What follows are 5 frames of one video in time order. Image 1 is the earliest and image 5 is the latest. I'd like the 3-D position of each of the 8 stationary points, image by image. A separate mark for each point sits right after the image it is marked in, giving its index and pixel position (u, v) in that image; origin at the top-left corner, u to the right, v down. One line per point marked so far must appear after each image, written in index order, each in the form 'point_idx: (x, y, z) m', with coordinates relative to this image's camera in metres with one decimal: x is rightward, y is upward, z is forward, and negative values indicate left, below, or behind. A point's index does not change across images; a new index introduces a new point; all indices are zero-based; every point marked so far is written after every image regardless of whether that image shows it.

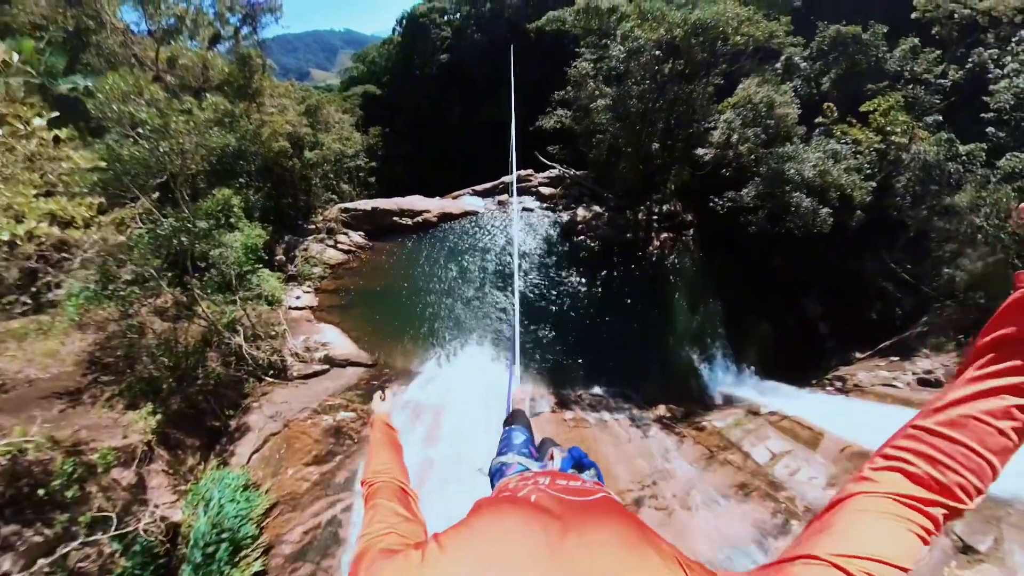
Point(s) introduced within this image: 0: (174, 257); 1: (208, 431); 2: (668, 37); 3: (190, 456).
0: (-2.2, +0.2, +7.1) m
1: (-2.0, -0.9, +7.2) m
2: (+1.3, +2.1, +8.9) m
3: (-2.0, -1.0, +6.8) m
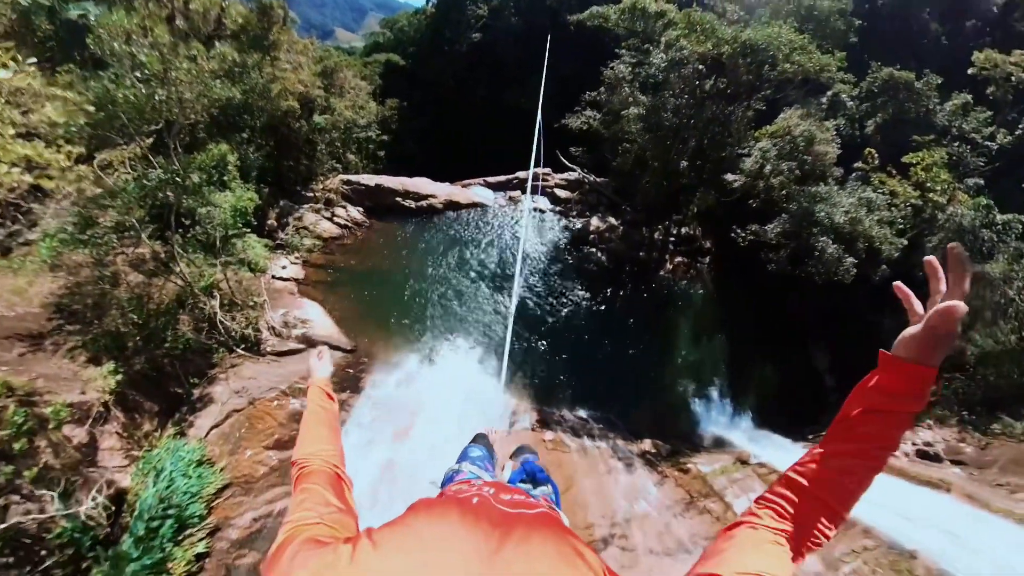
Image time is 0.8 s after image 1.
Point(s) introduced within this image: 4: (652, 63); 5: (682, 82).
0: (-2.2, +0.5, +6.6) m
1: (-2.1, -0.7, +6.7) m
2: (+1.6, +1.8, +8.4) m
3: (-2.2, -0.8, +6.4) m
4: (+1.1, +1.8, +8.8) m
5: (+1.3, +1.6, +8.3) m
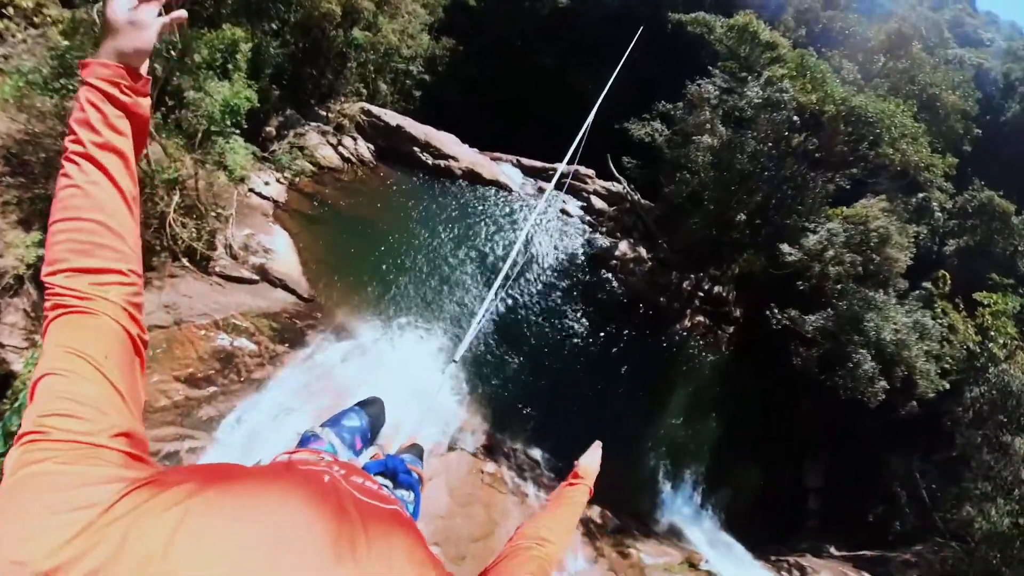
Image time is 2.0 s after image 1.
0: (-1.9, +1.0, +5.5) m
1: (-2.3, 0.0, +5.7) m
2: (+2.1, +1.2, +7.3) m
3: (-2.3, -0.1, +5.4) m
4: (+1.7, +1.4, +7.7) m
5: (+1.7, +1.1, +7.2) m
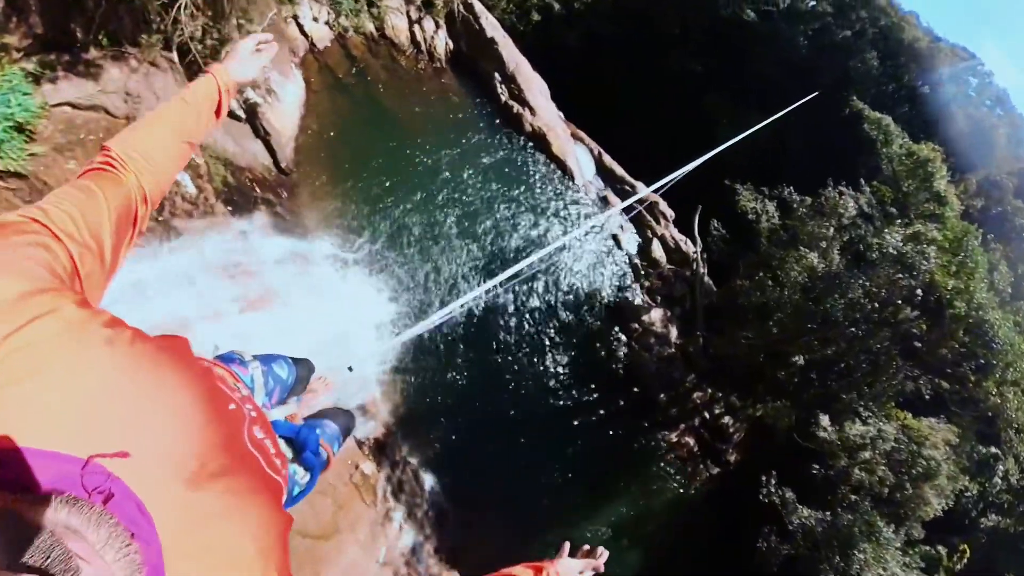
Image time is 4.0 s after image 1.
0: (-1.1, +1.8, +4.1) m
1: (-2.0, +1.0, +4.4) m
2: (+2.4, -0.1, +5.9) m
3: (-2.0, +1.0, +4.0) m
4: (+2.2, +0.3, +6.3) m
5: (+2.0, 0.0, +5.9) m
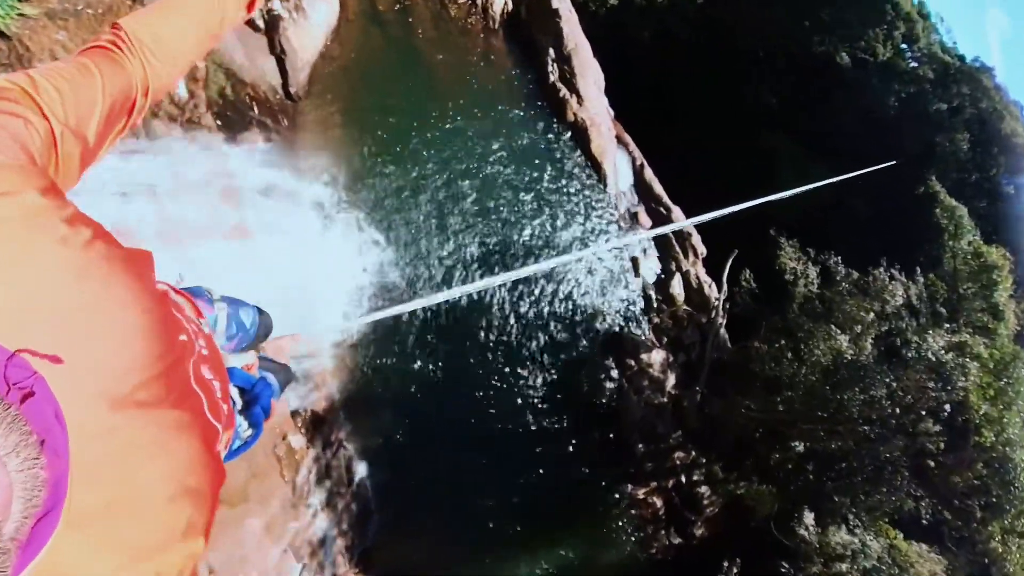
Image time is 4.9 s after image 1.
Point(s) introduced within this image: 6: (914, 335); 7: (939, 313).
0: (-0.7, +1.9, +3.5) m
1: (-1.7, +1.5, +3.8) m
2: (+2.3, -0.7, +5.3) m
3: (-1.8, +1.4, +3.4) m
4: (+2.2, -0.3, +5.6) m
5: (+2.0, -0.5, +5.2) m
6: (+2.1, -0.3, +5.5) m
7: (+2.4, -0.1, +6.0) m
